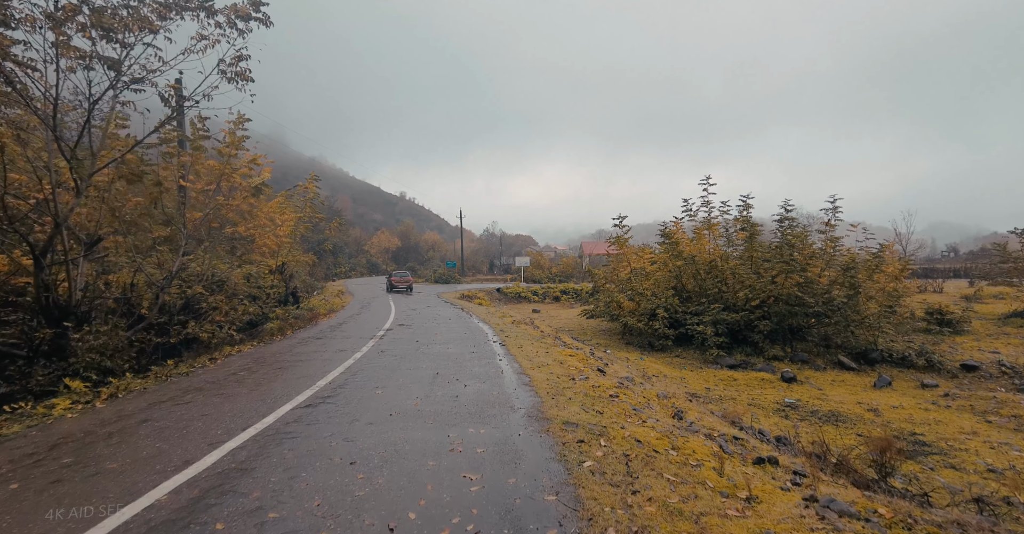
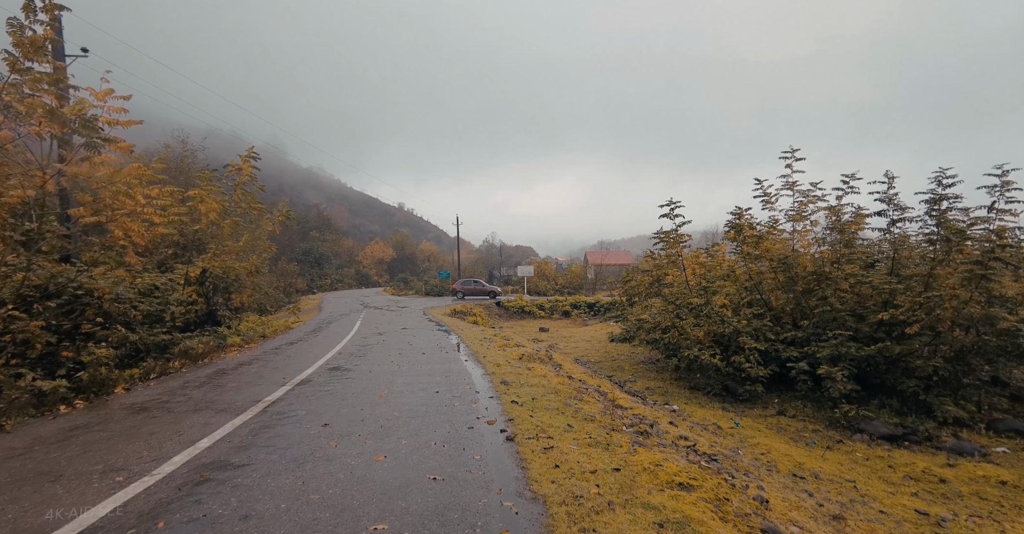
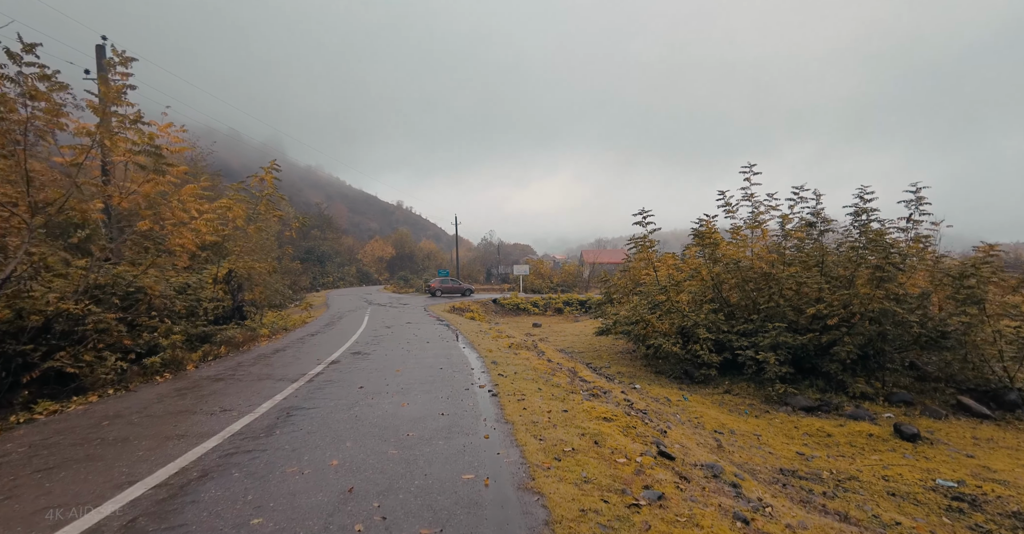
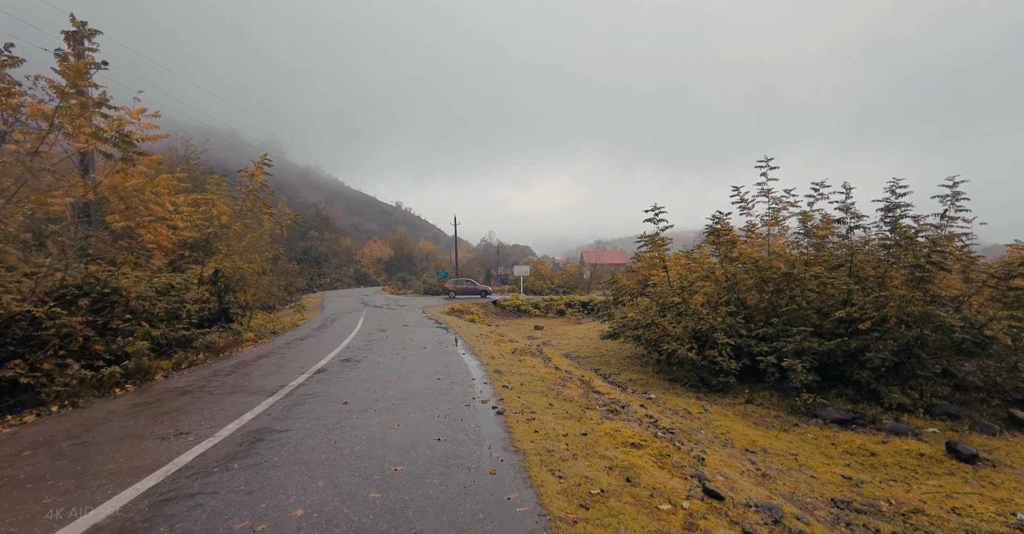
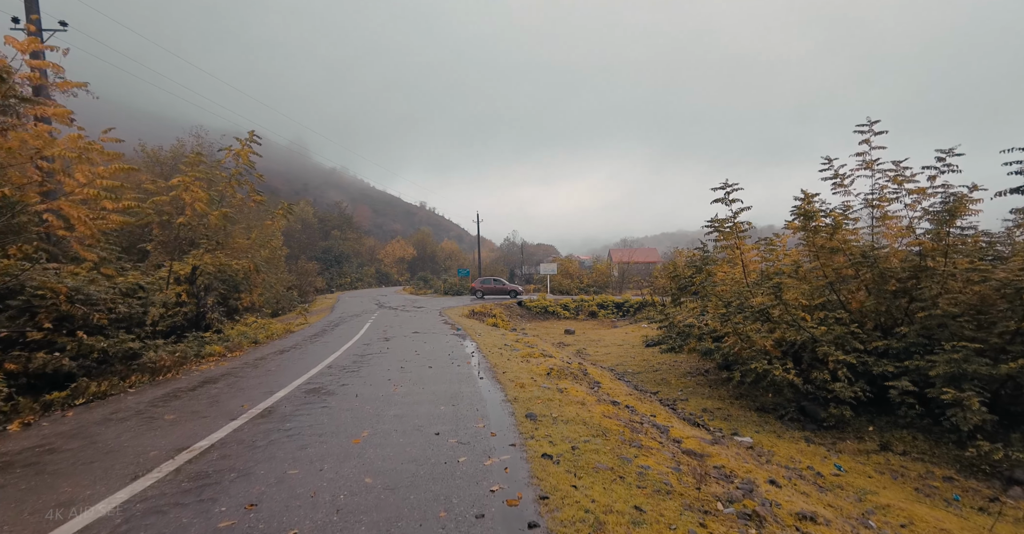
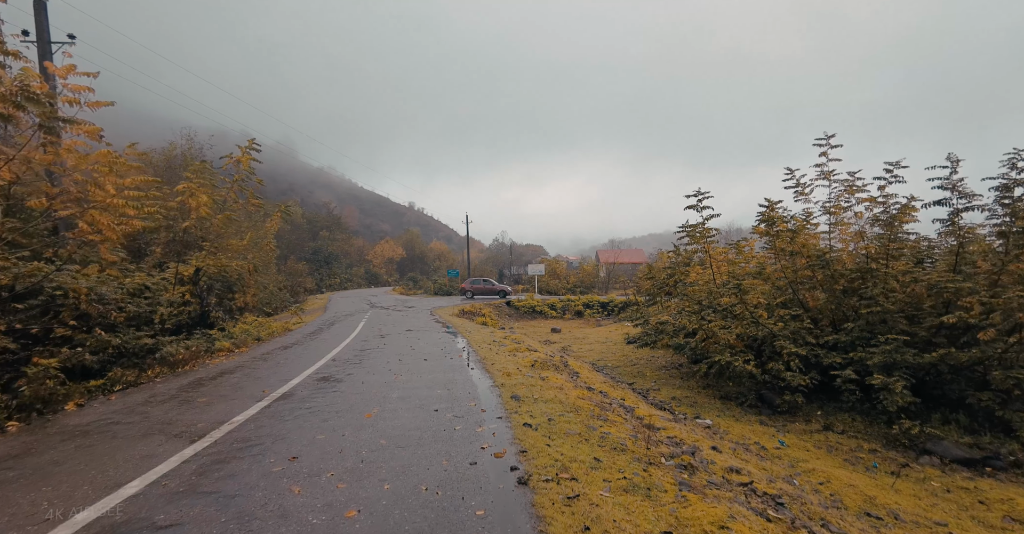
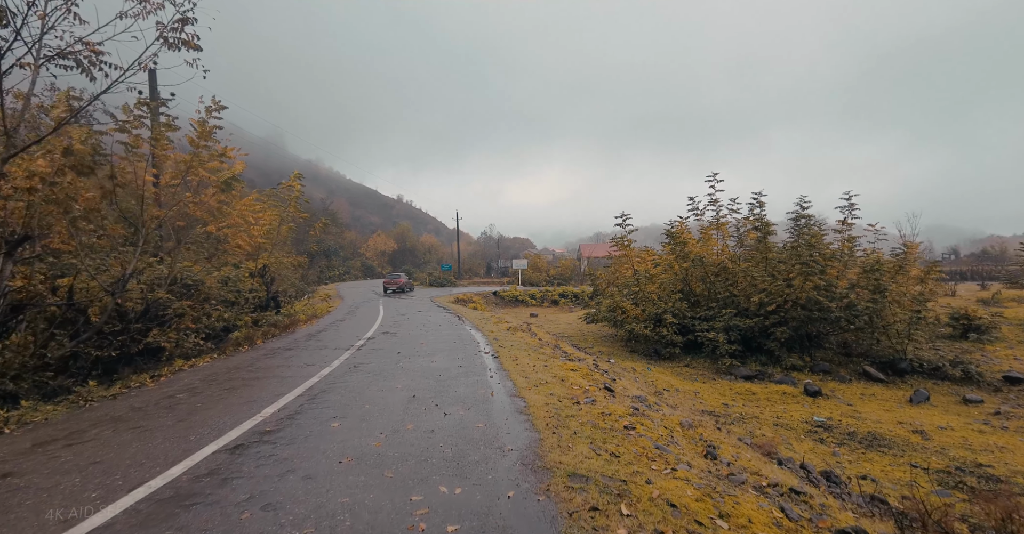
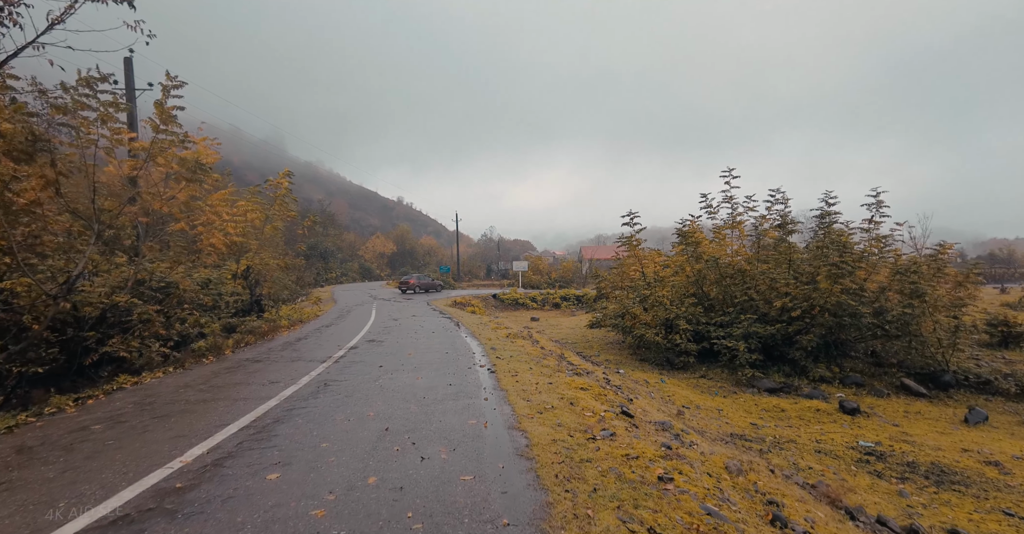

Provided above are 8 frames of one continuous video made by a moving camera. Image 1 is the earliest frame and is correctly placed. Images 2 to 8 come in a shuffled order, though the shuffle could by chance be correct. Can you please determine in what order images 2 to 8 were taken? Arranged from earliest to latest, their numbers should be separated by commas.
7, 8, 3, 4, 2, 6, 5
